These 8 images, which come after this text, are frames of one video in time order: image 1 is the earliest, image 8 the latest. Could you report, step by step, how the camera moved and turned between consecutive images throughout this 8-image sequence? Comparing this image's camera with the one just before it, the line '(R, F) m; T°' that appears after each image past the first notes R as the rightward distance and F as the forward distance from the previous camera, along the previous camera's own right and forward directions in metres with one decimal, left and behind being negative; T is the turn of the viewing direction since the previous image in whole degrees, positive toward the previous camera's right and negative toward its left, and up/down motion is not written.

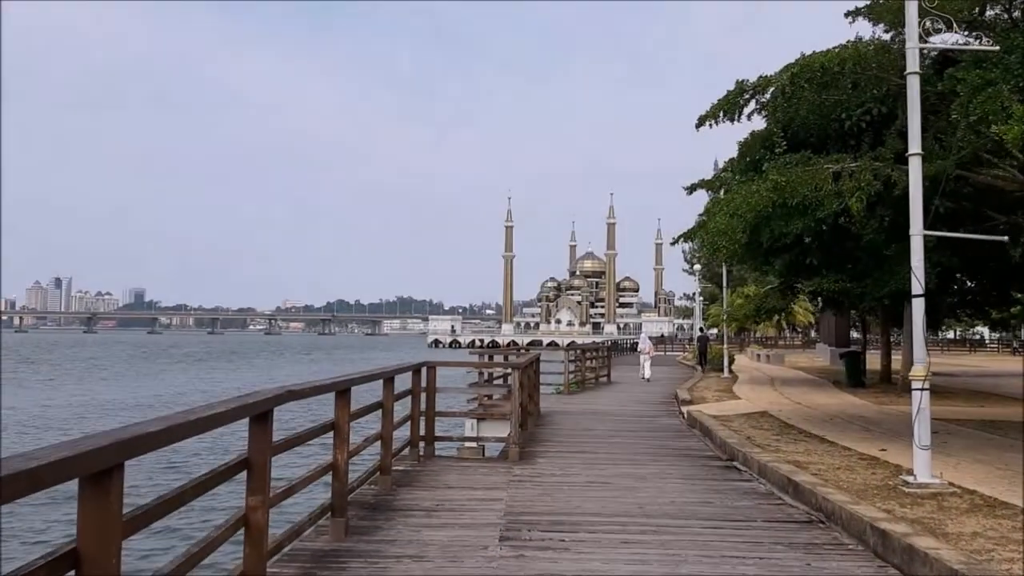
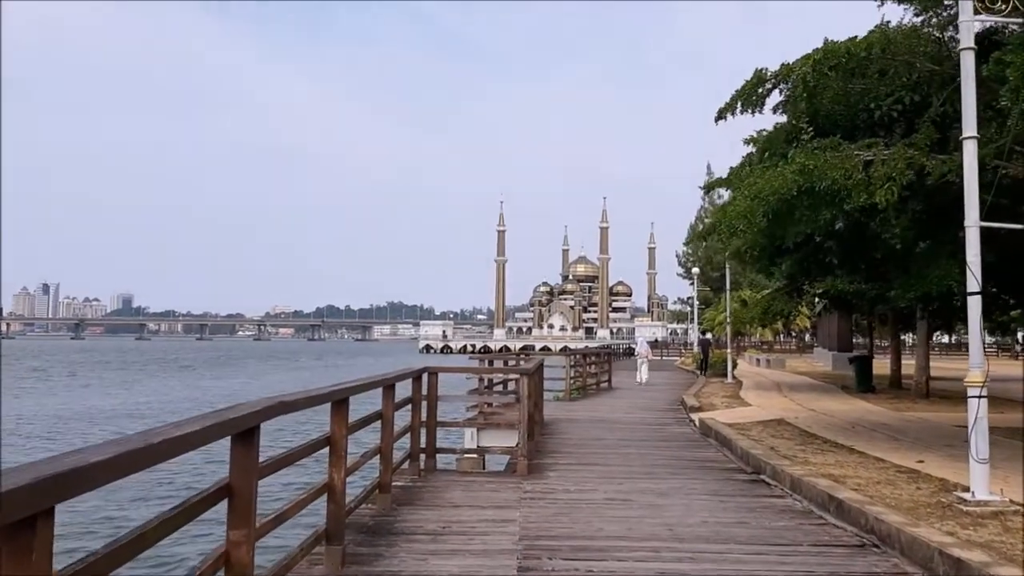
(-0.2, +0.7) m; +1°
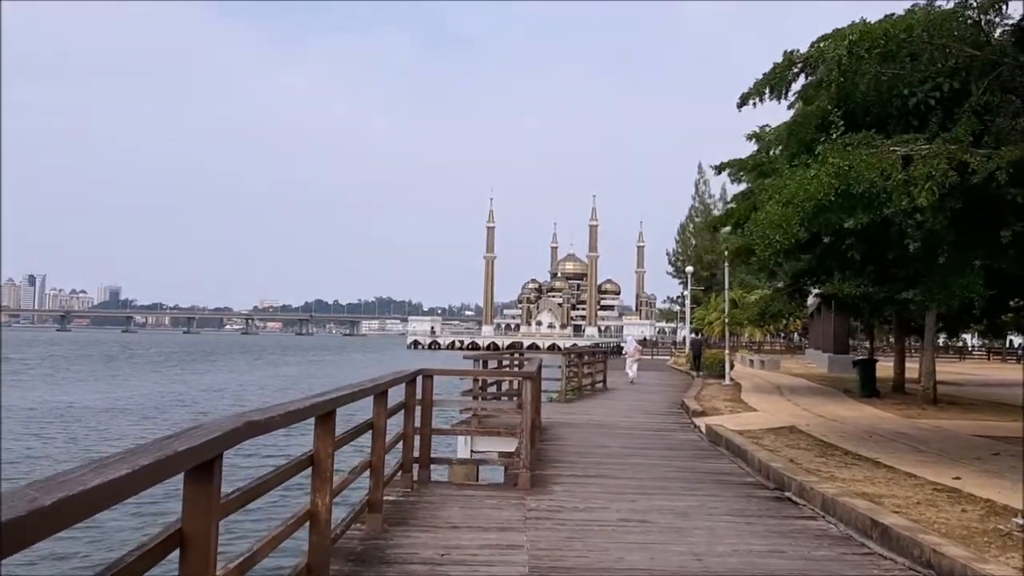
(-0.2, +0.8) m; +1°
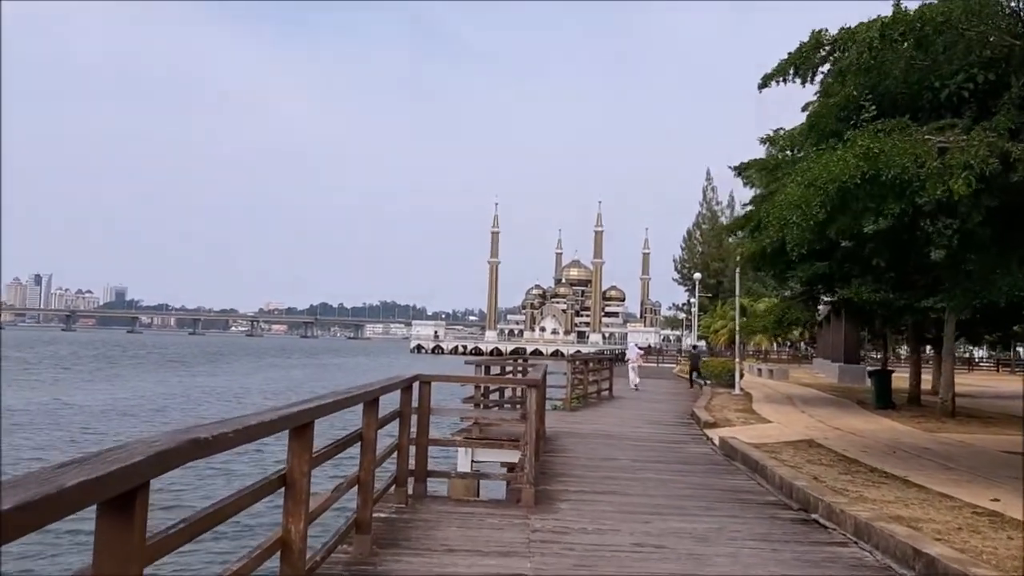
(0.0, +0.6) m; 0°
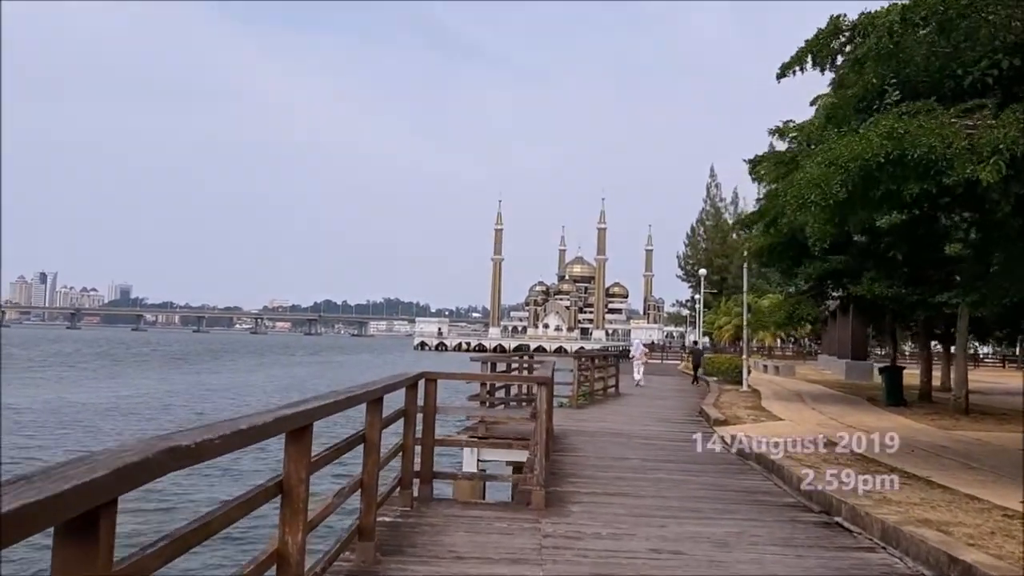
(0.0, +0.3) m; 0°
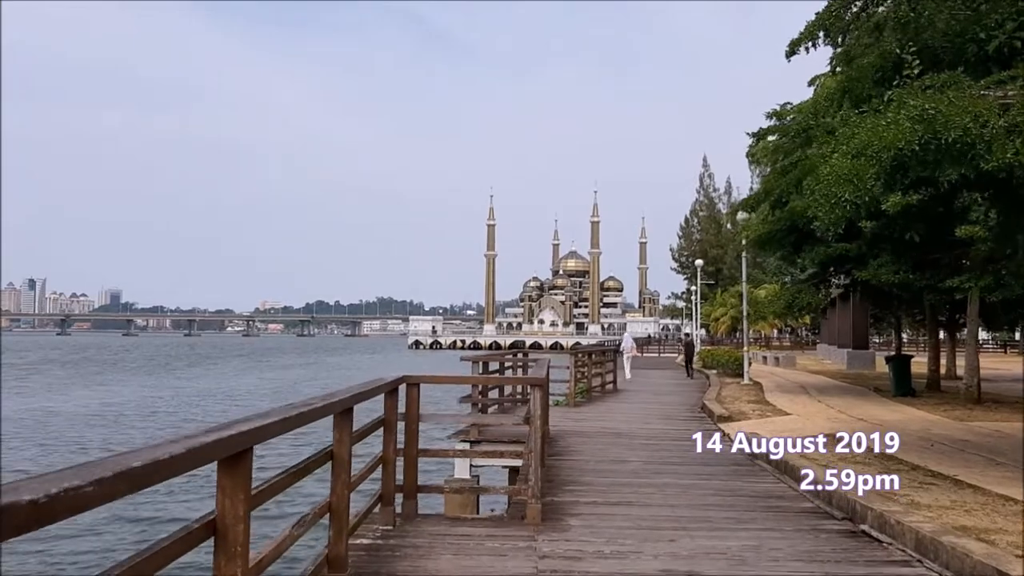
(0.0, +0.7) m; 0°
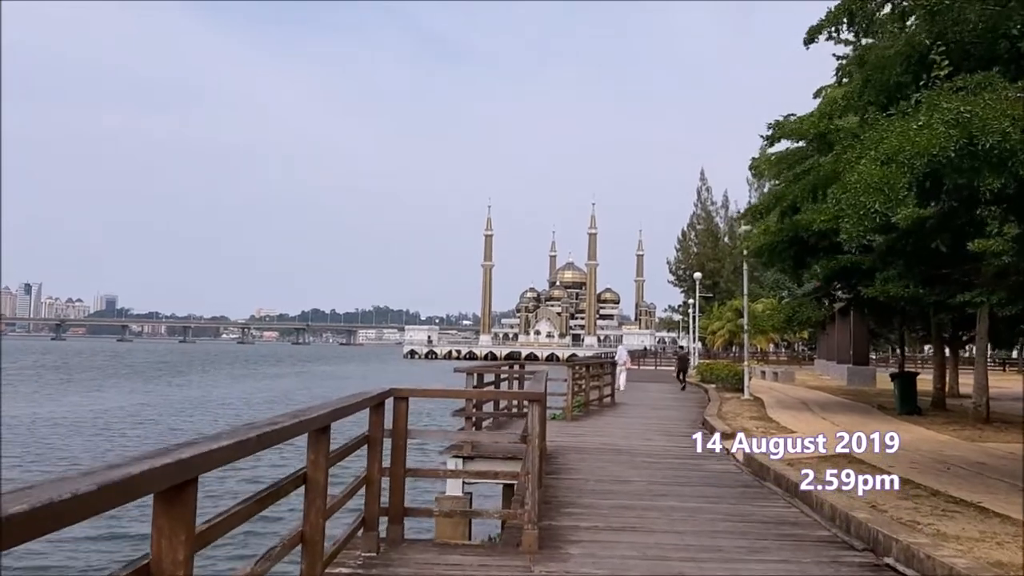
(0.0, +0.5) m; 0°
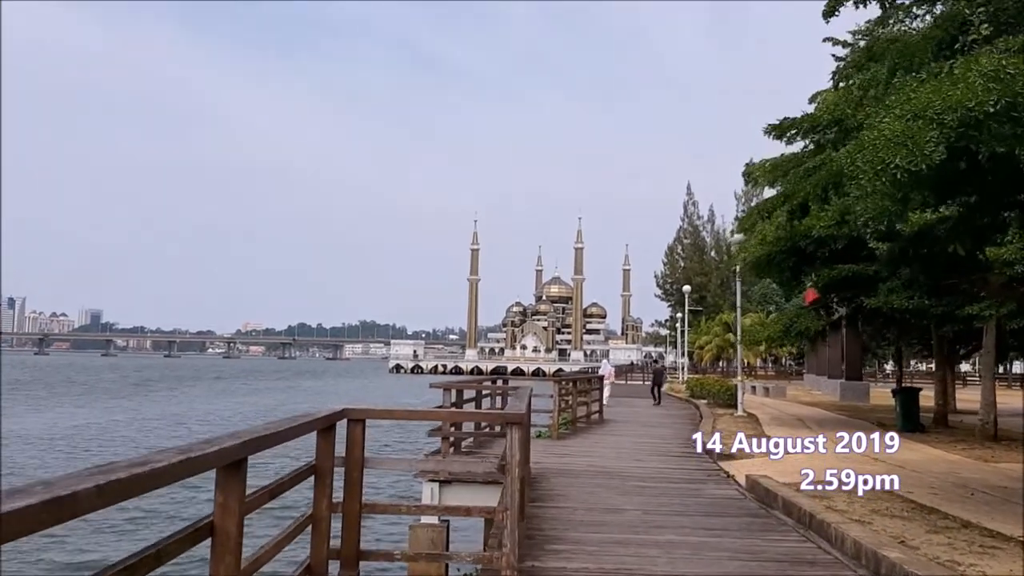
(+0.1, +0.9) m; +1°
